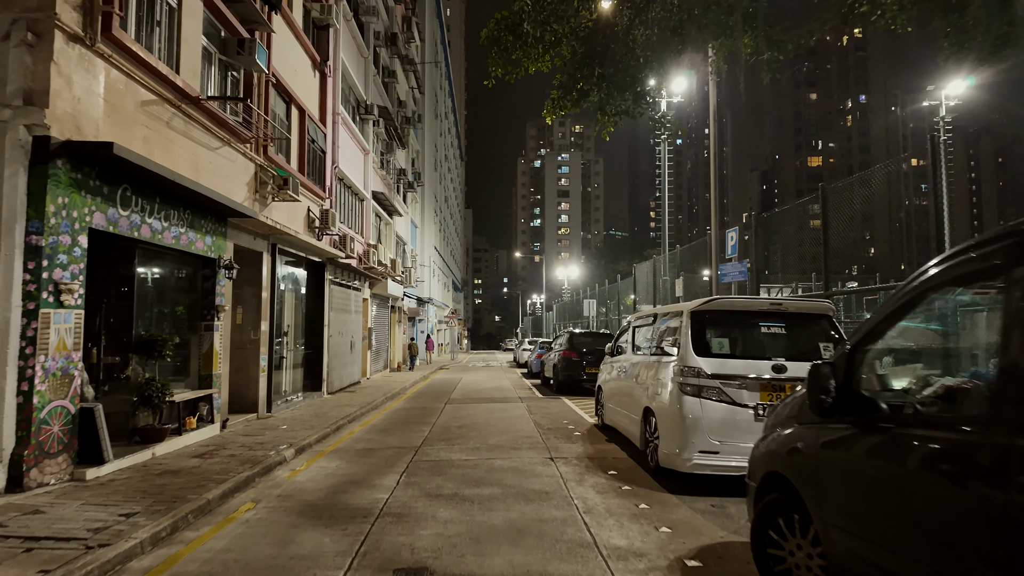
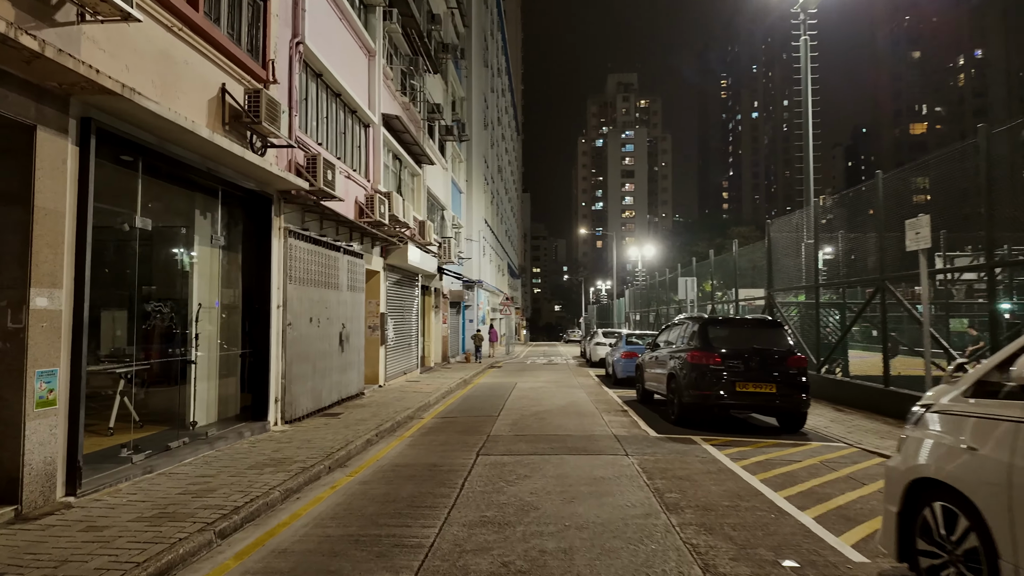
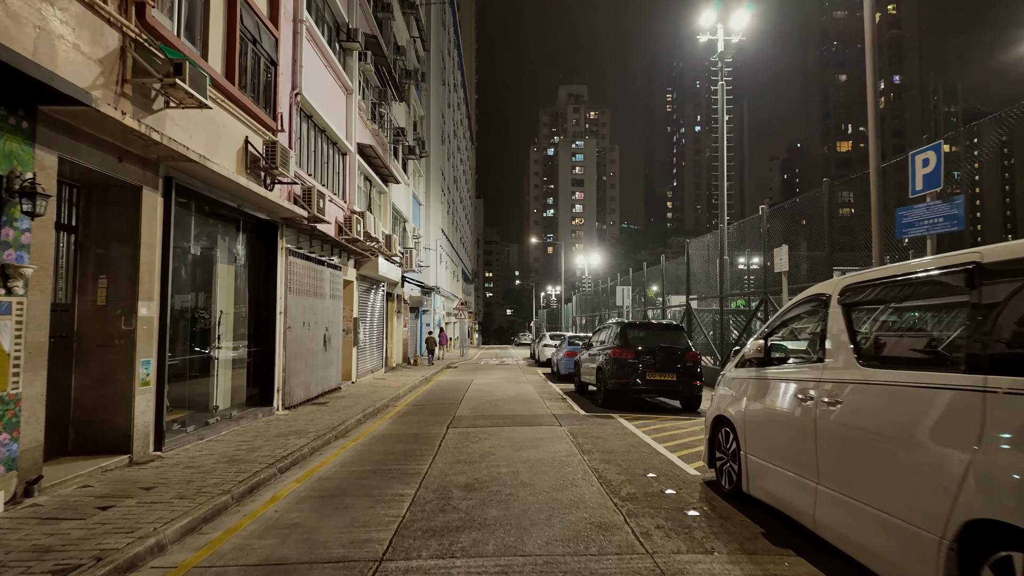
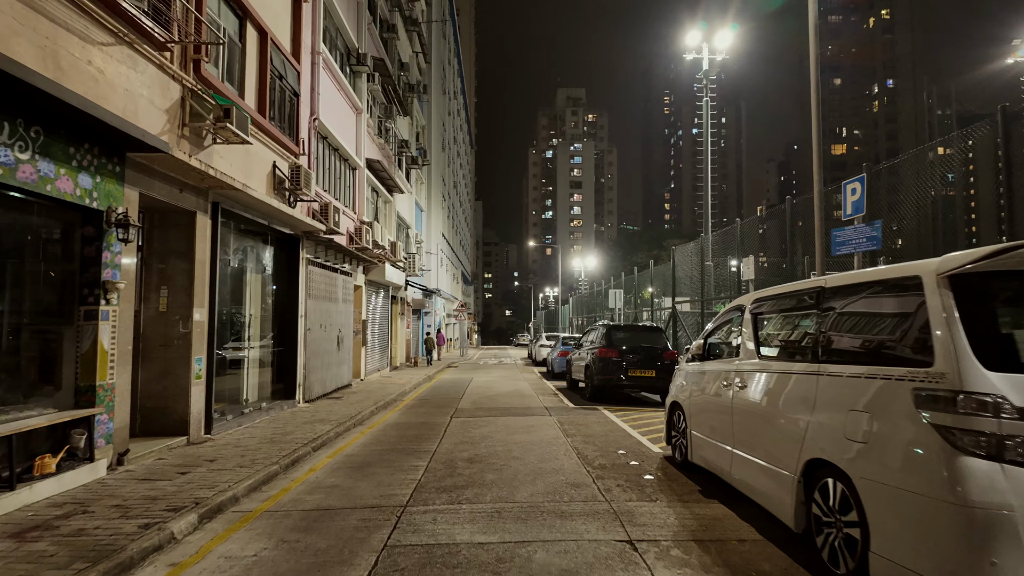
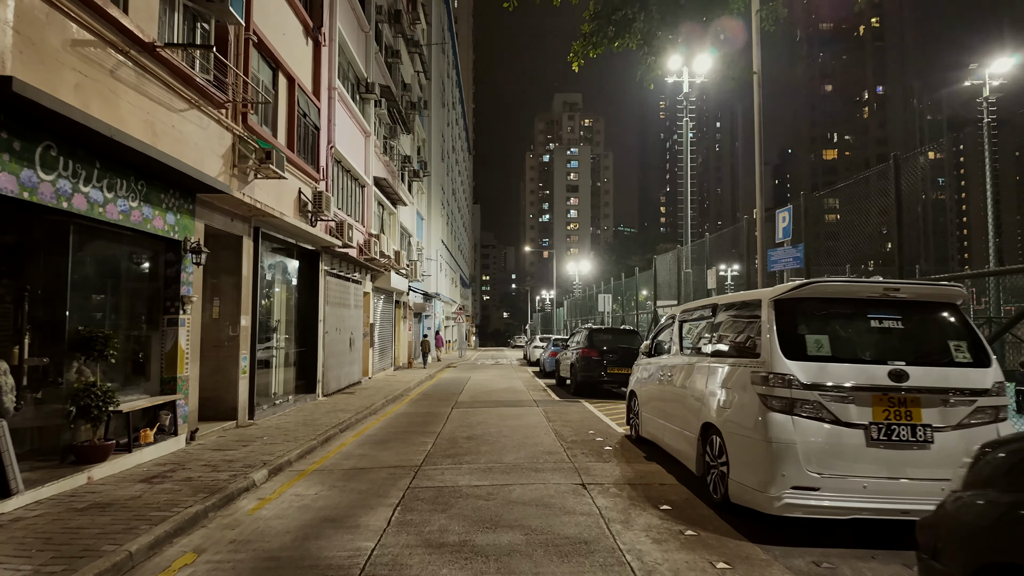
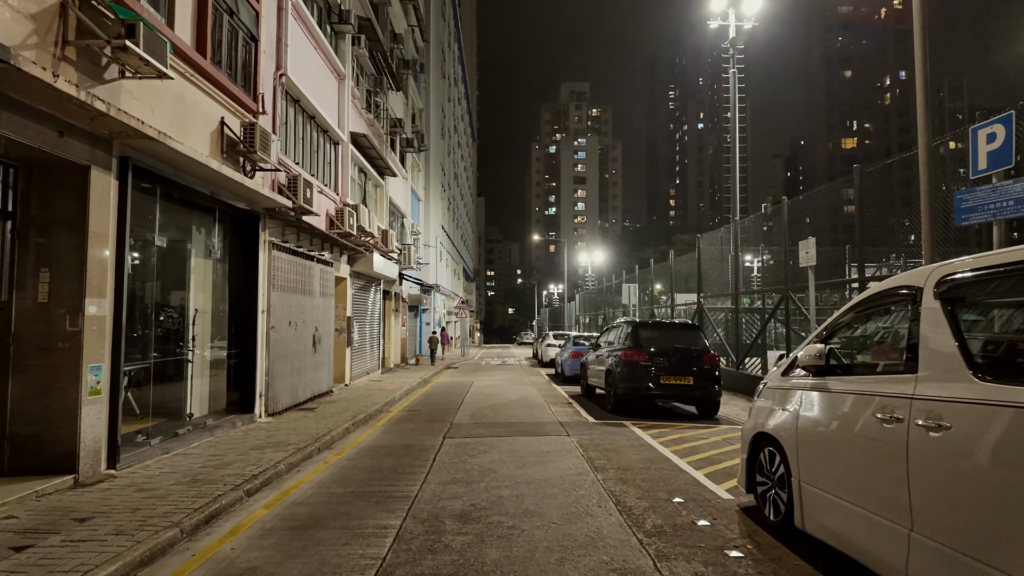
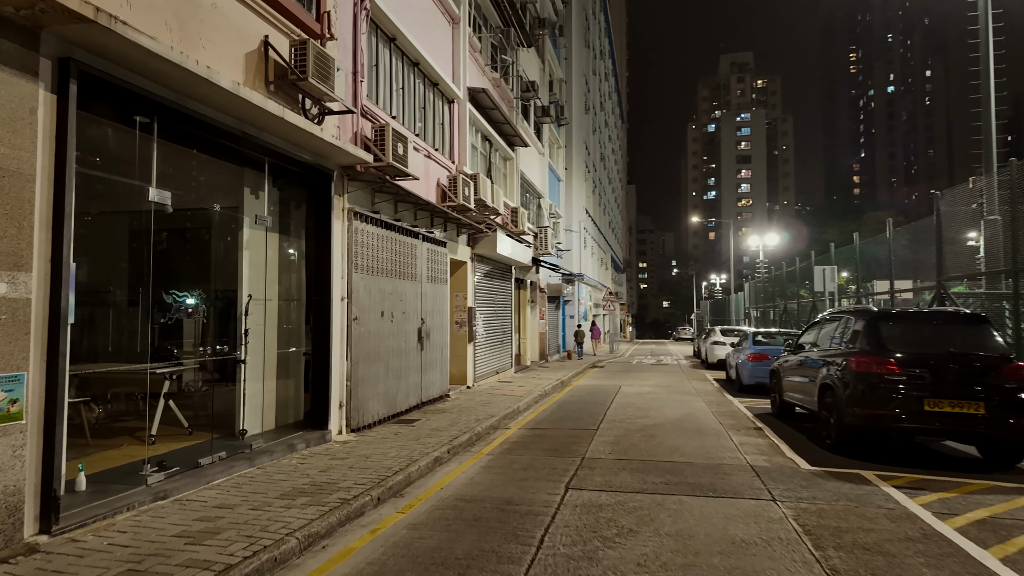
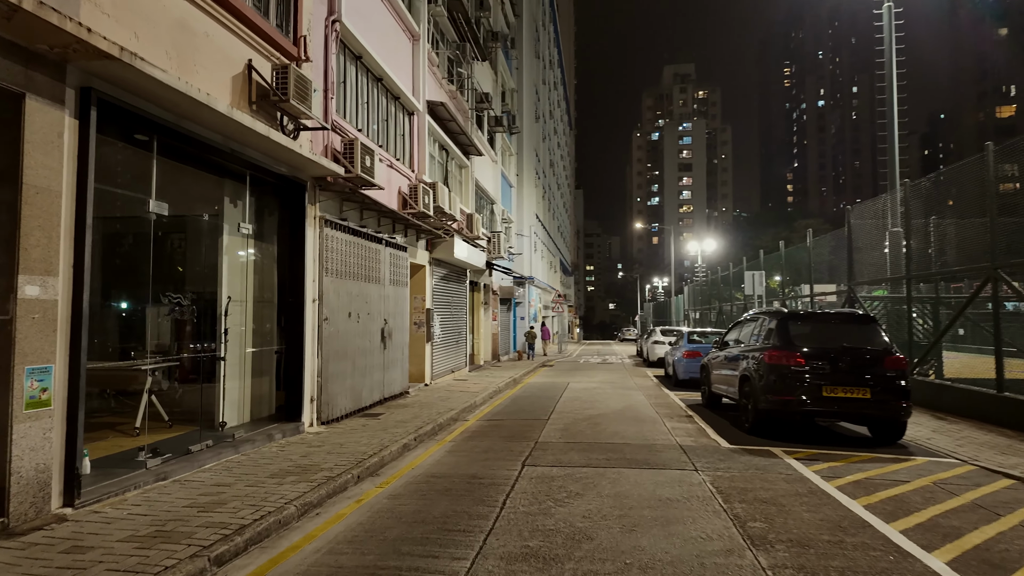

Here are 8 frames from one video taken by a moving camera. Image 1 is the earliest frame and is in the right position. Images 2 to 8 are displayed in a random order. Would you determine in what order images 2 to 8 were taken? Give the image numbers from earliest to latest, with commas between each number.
5, 4, 3, 6, 2, 8, 7
